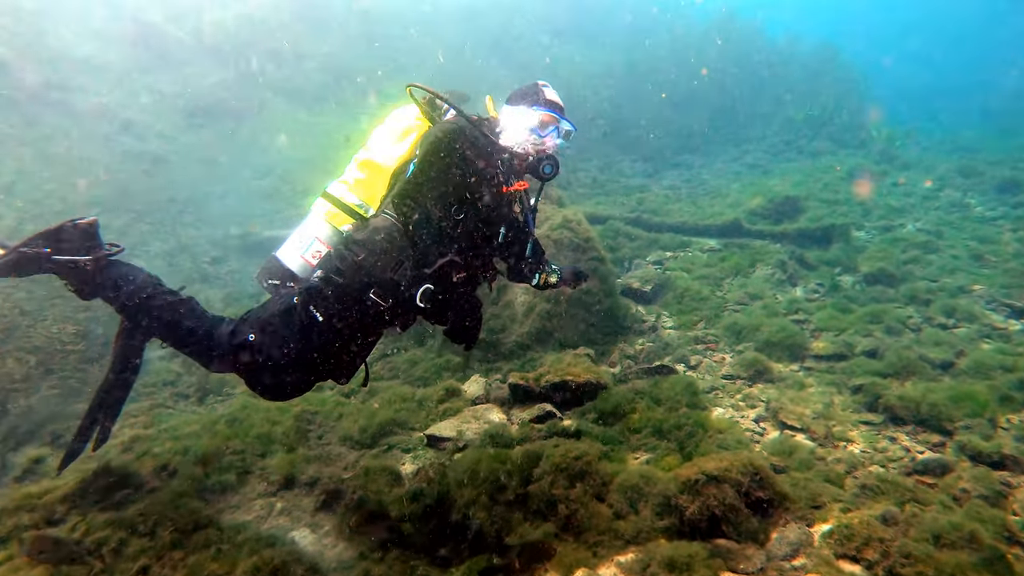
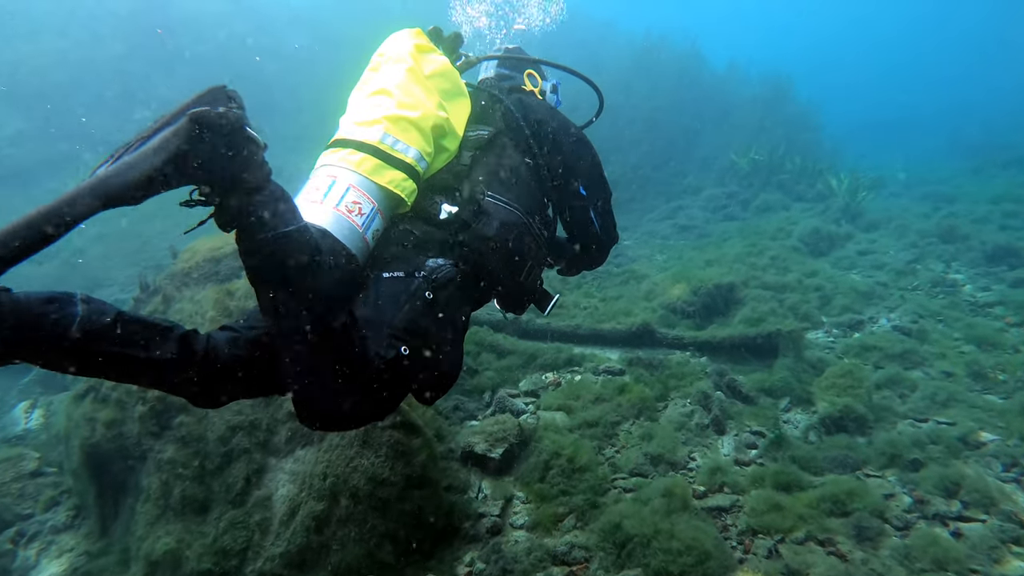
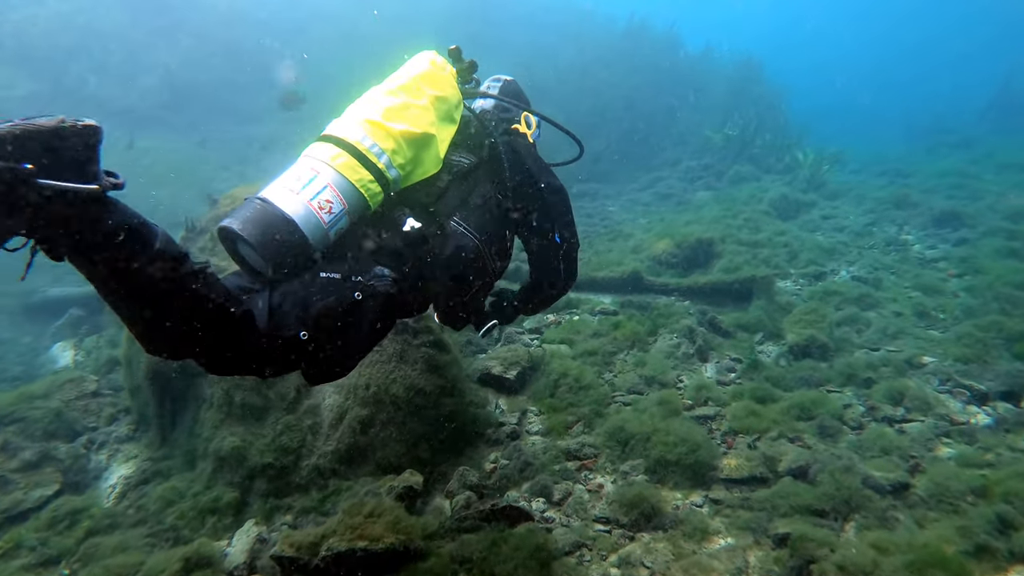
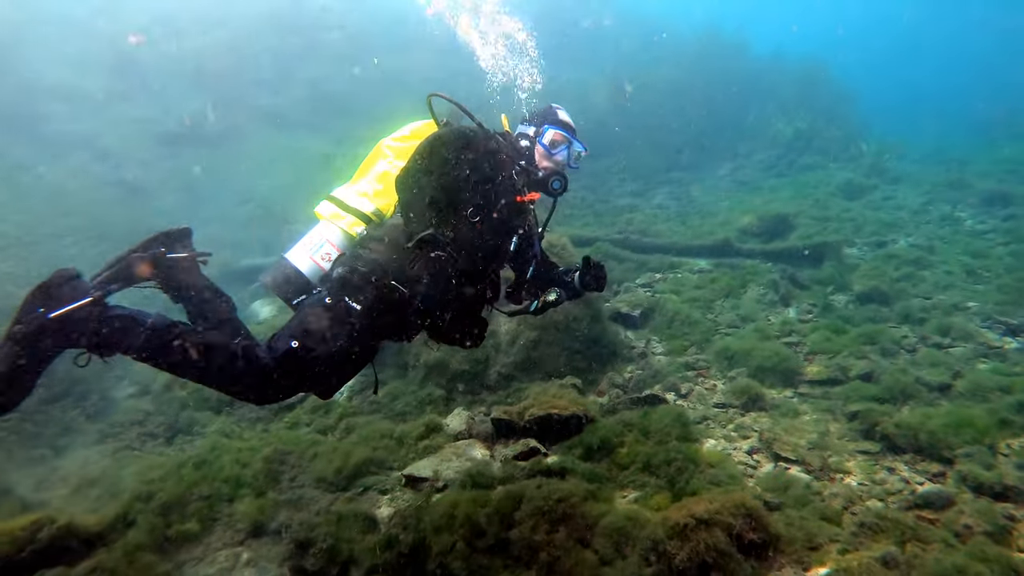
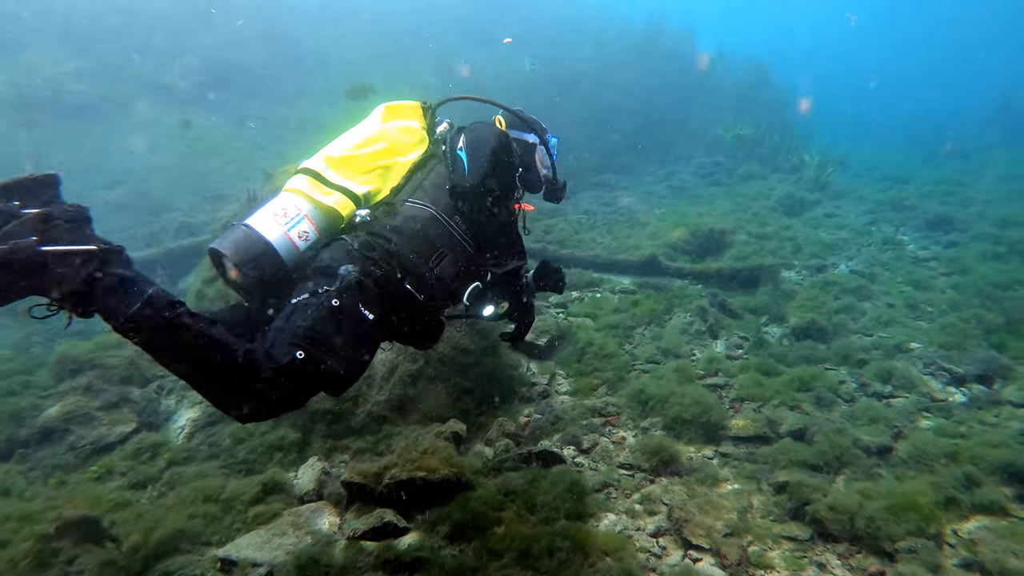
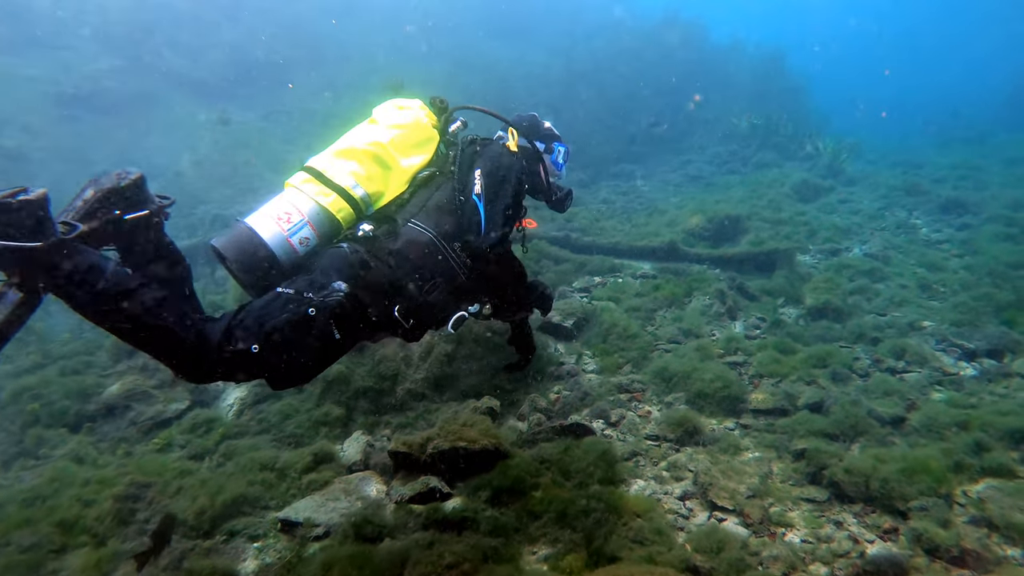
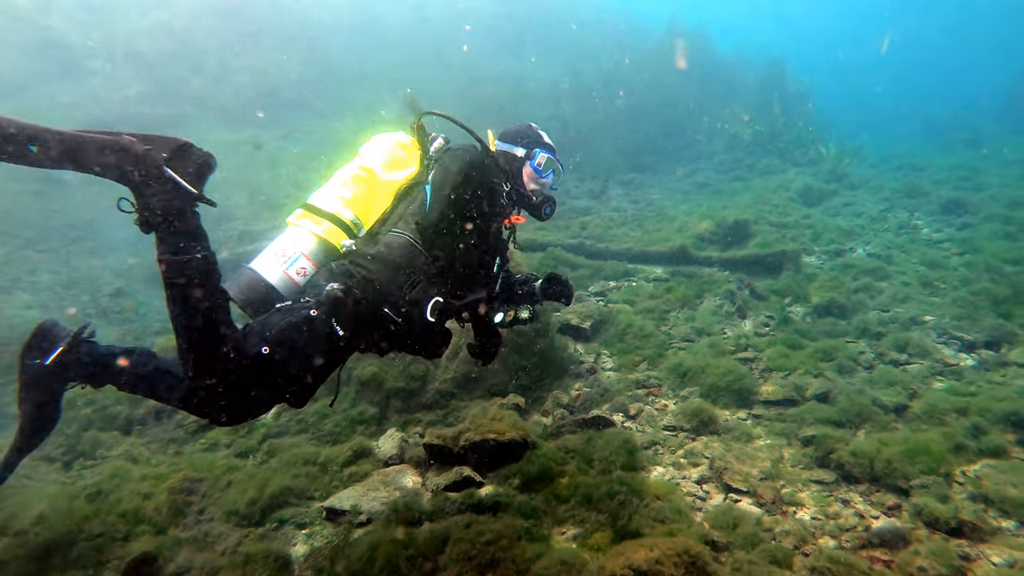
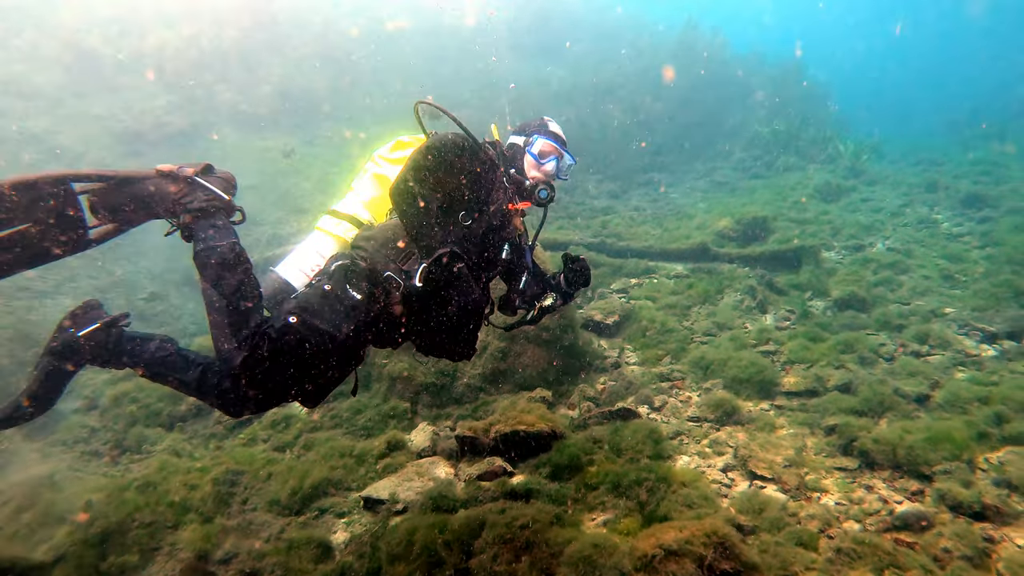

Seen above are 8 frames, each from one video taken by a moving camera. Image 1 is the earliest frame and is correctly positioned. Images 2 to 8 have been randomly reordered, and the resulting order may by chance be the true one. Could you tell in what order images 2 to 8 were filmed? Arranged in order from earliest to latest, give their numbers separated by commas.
4, 8, 7, 6, 5, 3, 2
